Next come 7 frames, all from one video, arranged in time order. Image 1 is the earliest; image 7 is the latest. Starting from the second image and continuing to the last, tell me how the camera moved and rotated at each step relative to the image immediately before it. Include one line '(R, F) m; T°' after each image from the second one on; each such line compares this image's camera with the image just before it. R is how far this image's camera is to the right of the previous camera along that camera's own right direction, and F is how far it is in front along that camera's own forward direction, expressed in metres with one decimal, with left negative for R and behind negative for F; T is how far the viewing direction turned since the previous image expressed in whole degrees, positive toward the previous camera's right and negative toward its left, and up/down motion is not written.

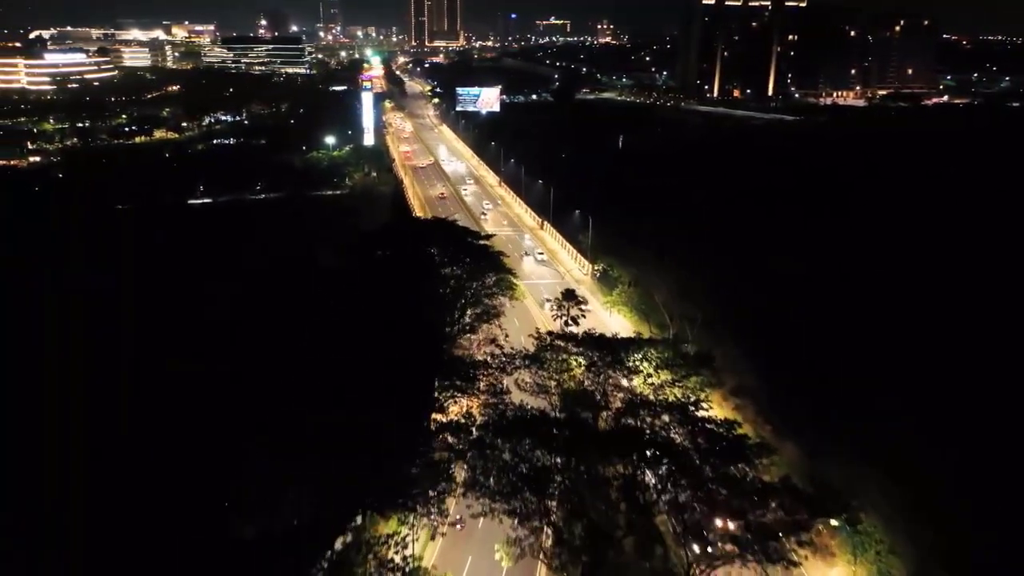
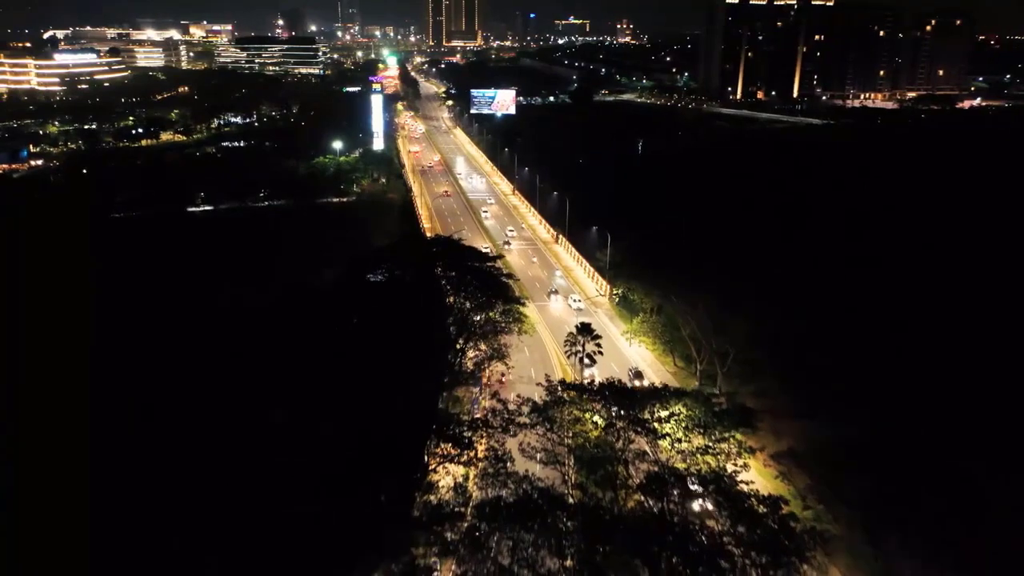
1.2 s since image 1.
(+0.2, +2.1) m; -1°
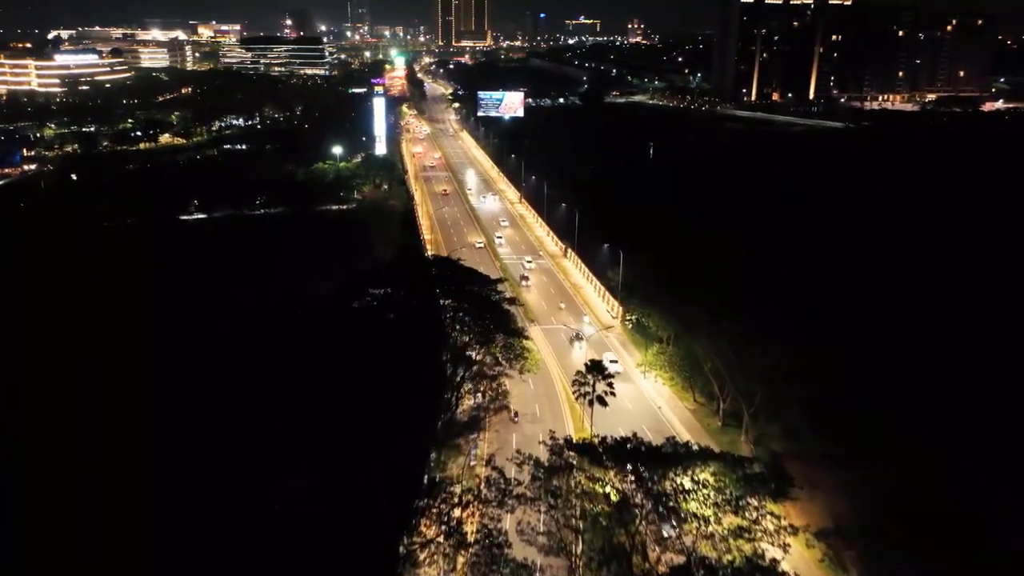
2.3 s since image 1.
(+0.2, +1.9) m; -1°
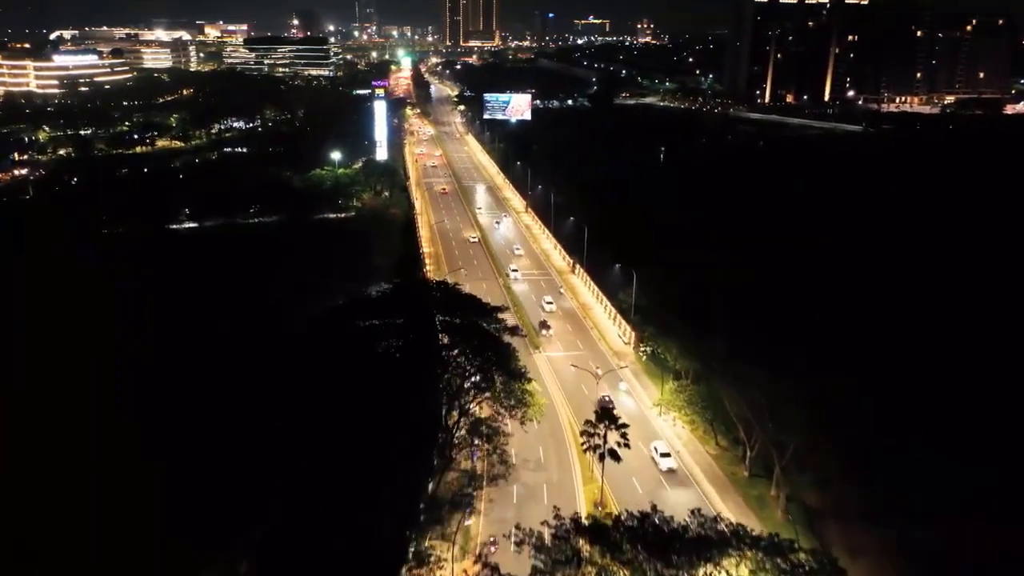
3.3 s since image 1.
(+0.1, +1.8) m; -1°
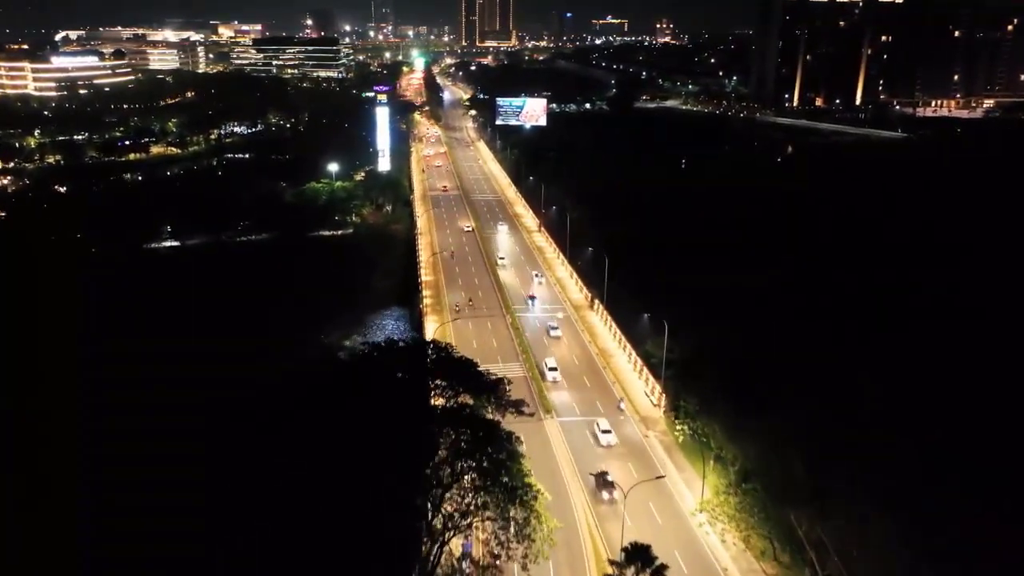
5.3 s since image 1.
(+0.2, +3.5) m; -1°
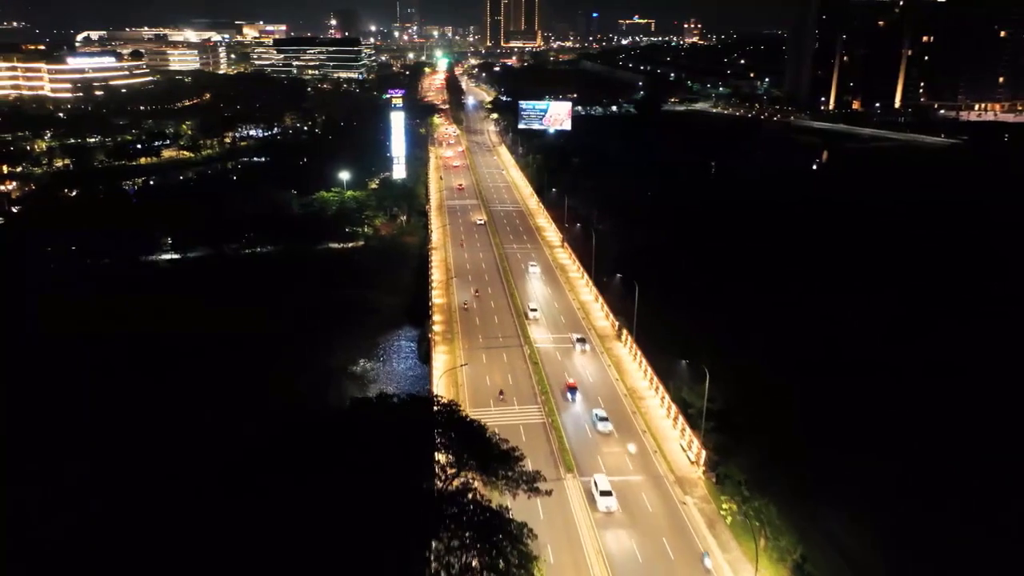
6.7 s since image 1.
(+0.1, +2.3) m; -2°
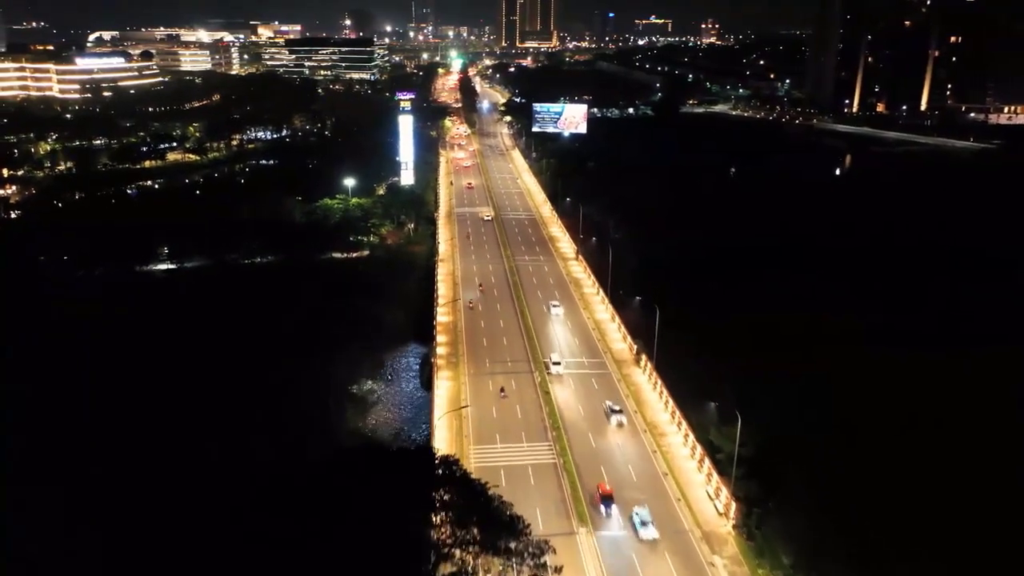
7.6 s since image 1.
(+0.1, +1.6) m; -1°
